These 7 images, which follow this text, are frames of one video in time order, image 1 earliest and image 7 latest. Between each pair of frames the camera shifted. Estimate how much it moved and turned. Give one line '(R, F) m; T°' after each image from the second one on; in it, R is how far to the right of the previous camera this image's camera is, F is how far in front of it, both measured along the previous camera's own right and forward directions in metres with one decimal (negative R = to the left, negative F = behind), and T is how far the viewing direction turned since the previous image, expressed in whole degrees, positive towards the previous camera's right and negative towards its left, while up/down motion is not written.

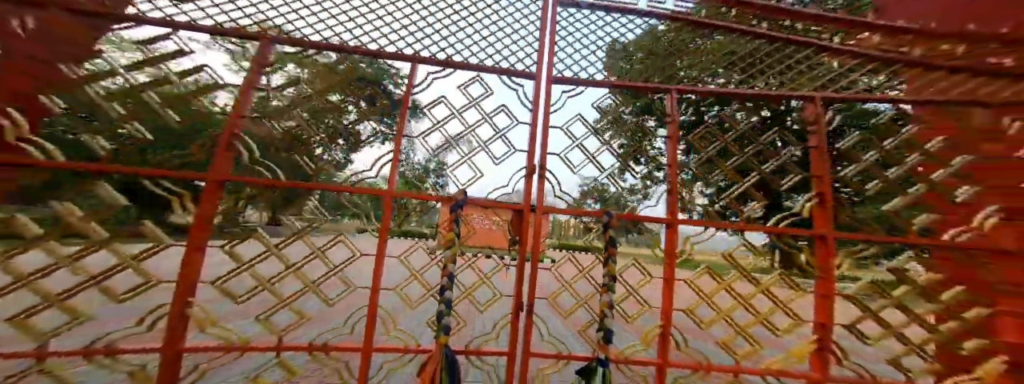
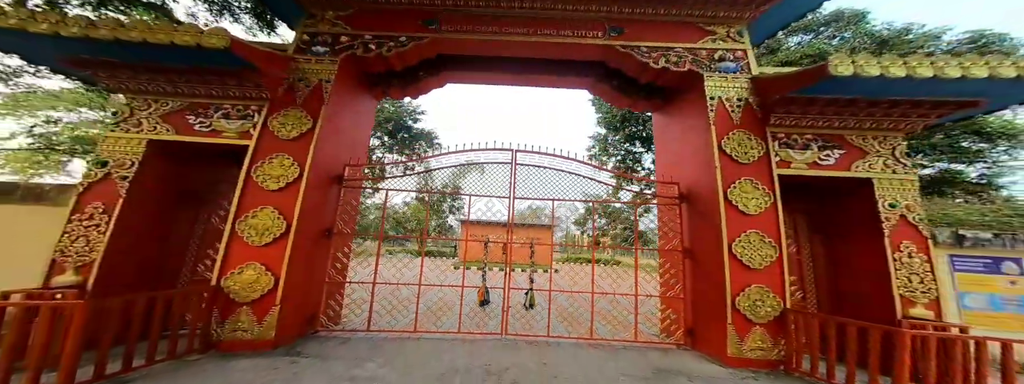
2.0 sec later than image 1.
(+0.3, -2.5) m; -2°
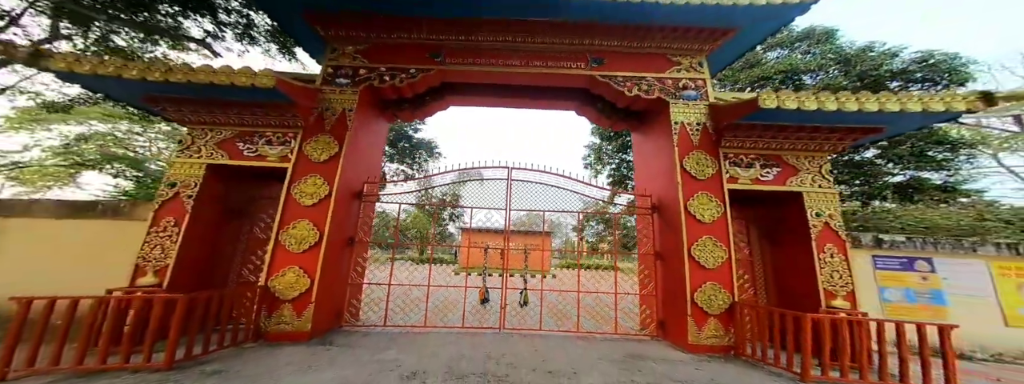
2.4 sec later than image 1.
(0.0, -0.5) m; 0°
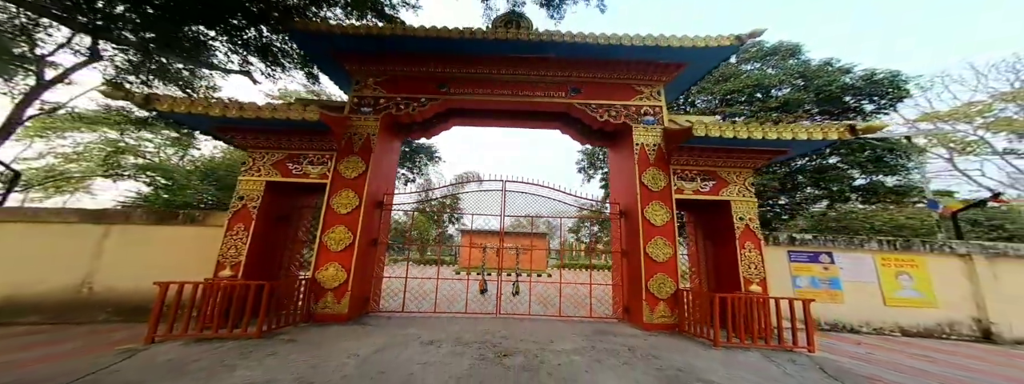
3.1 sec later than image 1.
(+0.1, -0.9) m; 0°
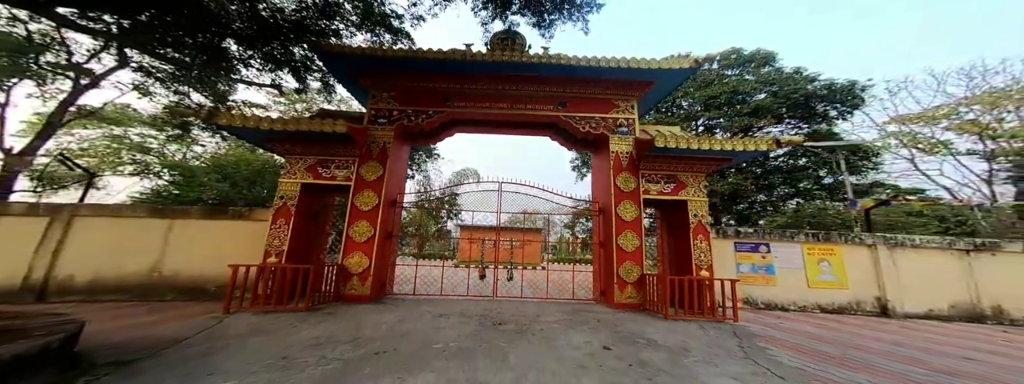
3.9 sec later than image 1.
(0.0, -0.8) m; +1°
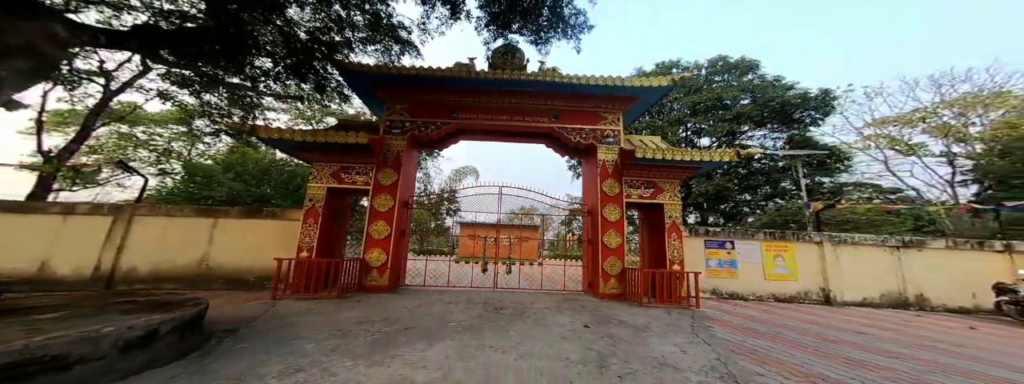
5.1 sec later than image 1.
(0.0, -0.7) m; 0°
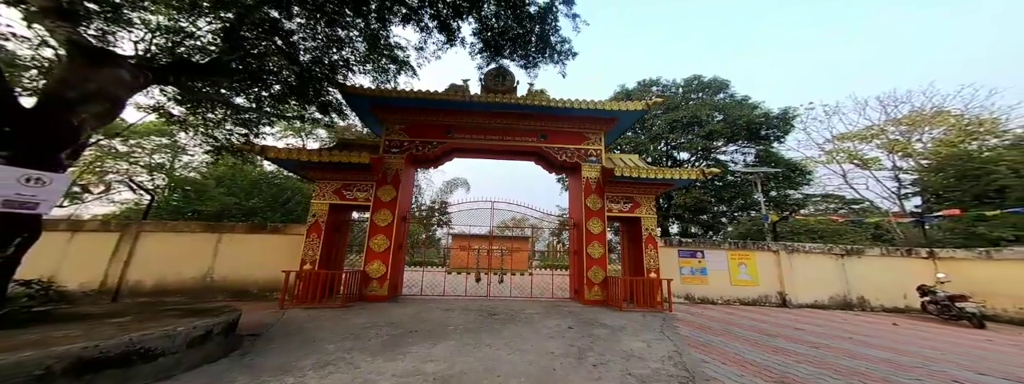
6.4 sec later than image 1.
(0.0, -0.5) m; +2°
